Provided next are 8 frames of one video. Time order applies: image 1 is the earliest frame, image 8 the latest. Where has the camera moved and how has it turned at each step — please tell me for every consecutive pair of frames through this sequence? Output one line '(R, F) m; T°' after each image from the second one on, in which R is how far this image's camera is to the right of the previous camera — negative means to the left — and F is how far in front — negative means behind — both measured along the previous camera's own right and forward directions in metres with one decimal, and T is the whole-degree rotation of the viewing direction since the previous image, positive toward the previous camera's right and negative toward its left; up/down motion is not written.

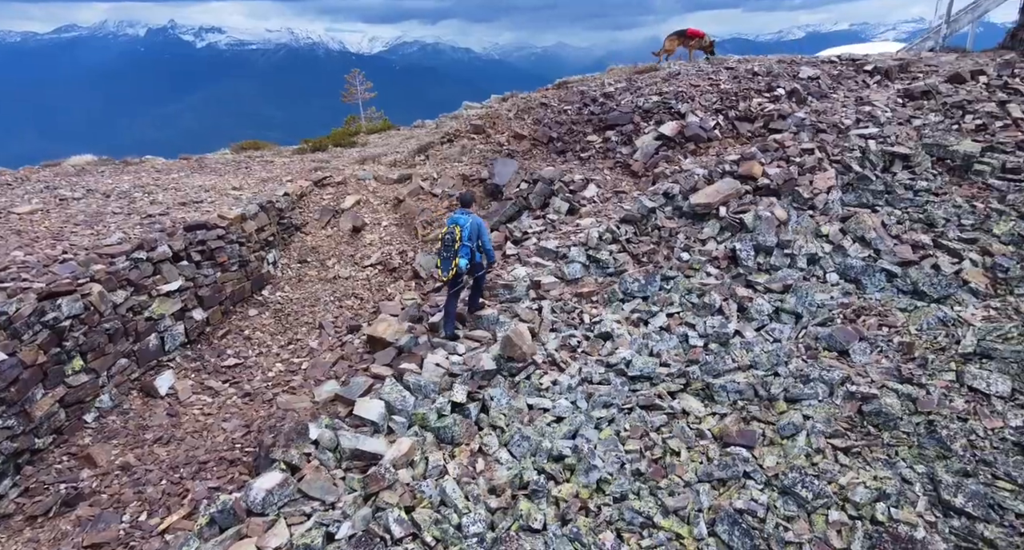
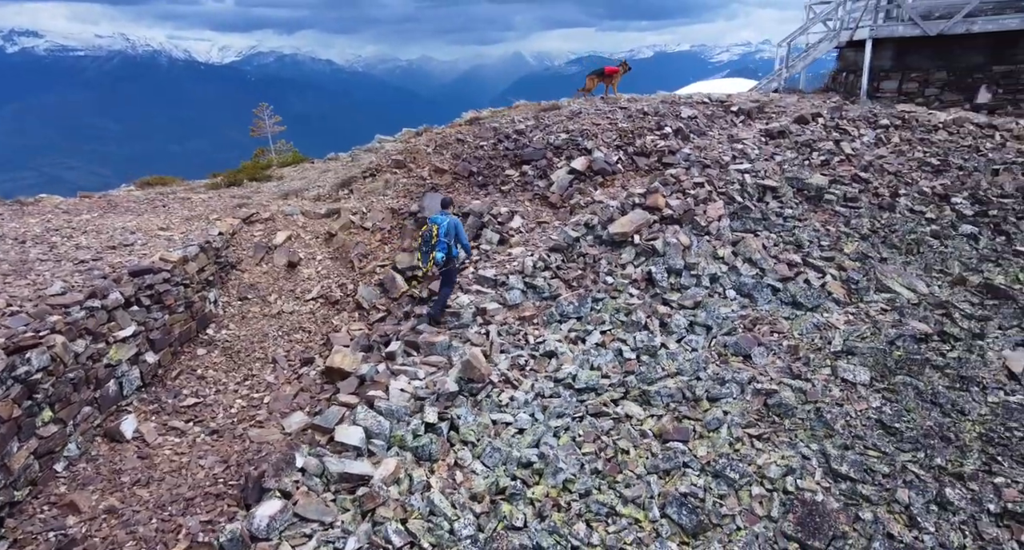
(-0.9, -0.7) m; +11°
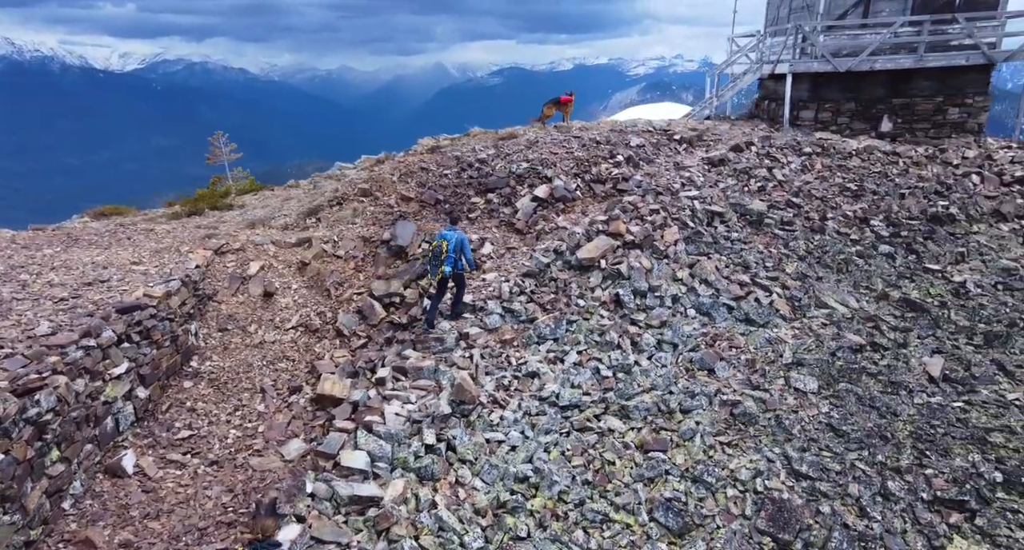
(-0.7, -0.5) m; +6°
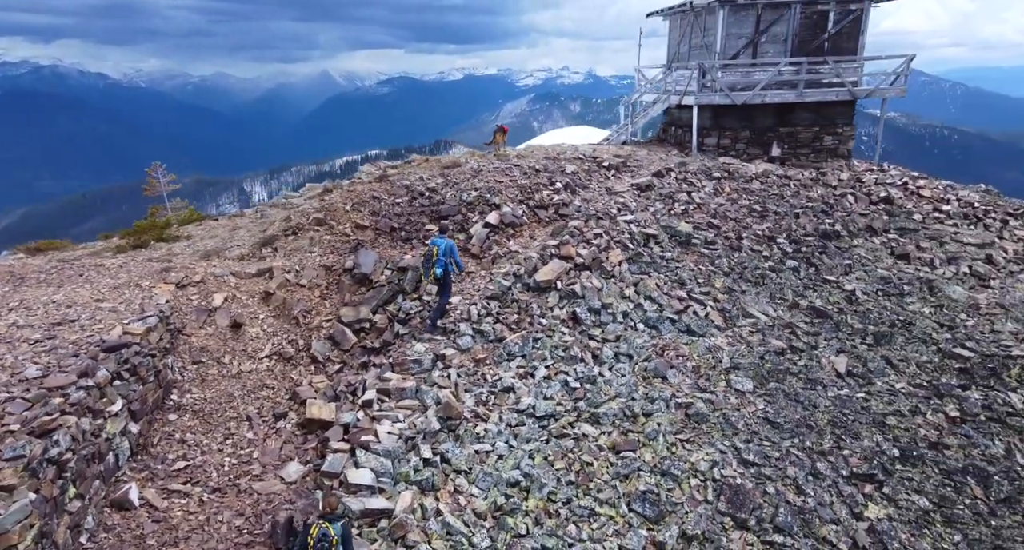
(-0.9, -0.7) m; +8°
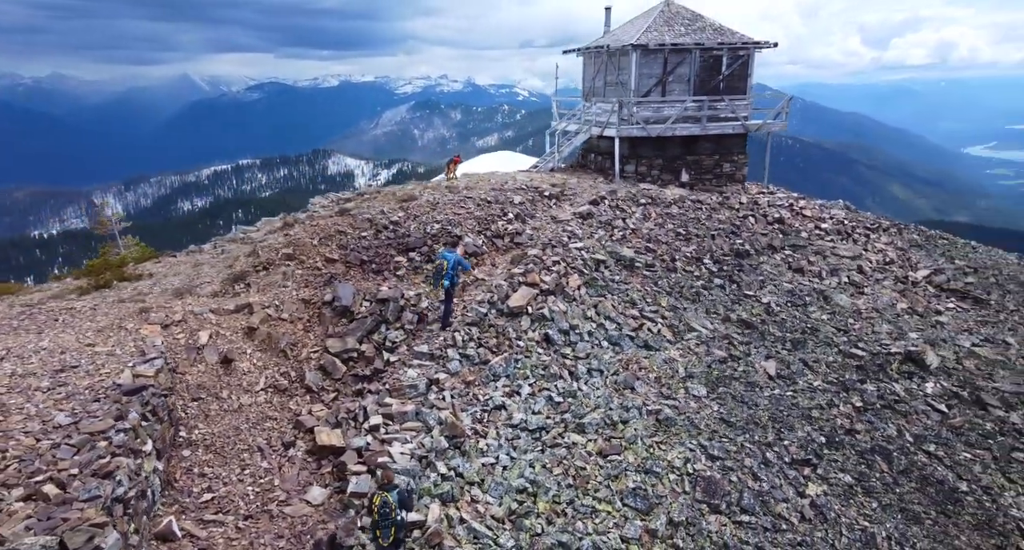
(-1.3, -1.0) m; +8°
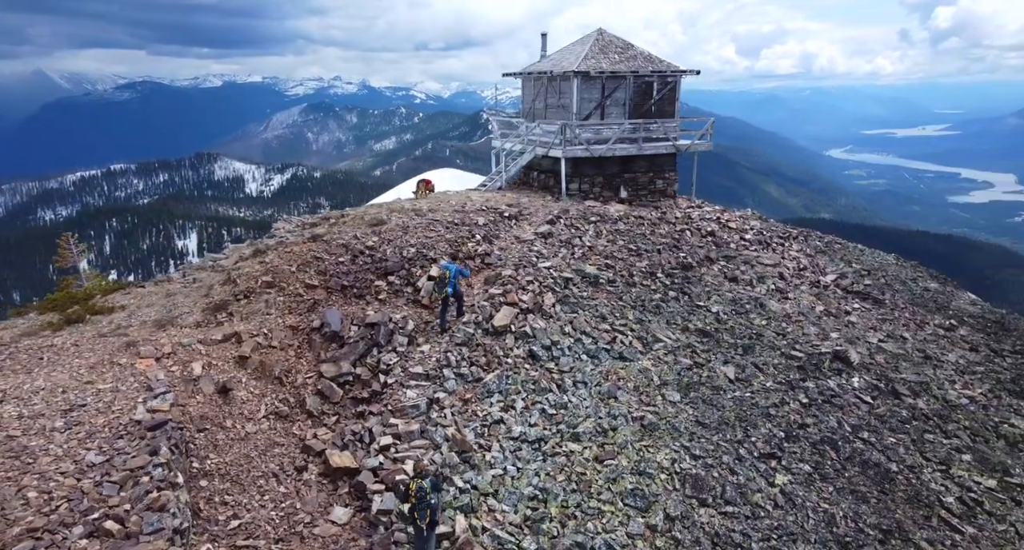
(-1.2, -0.7) m; +7°
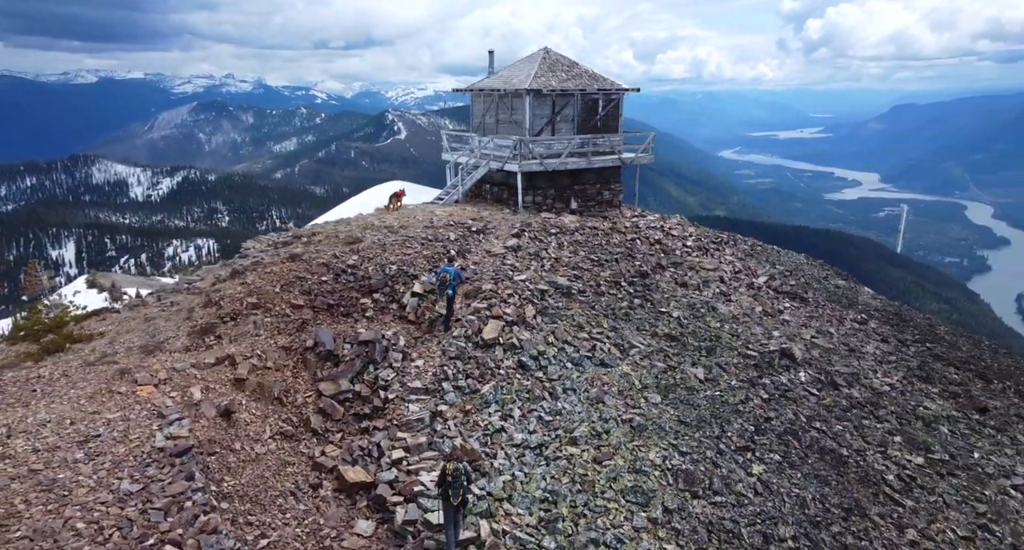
(-1.1, -0.6) m; +6°
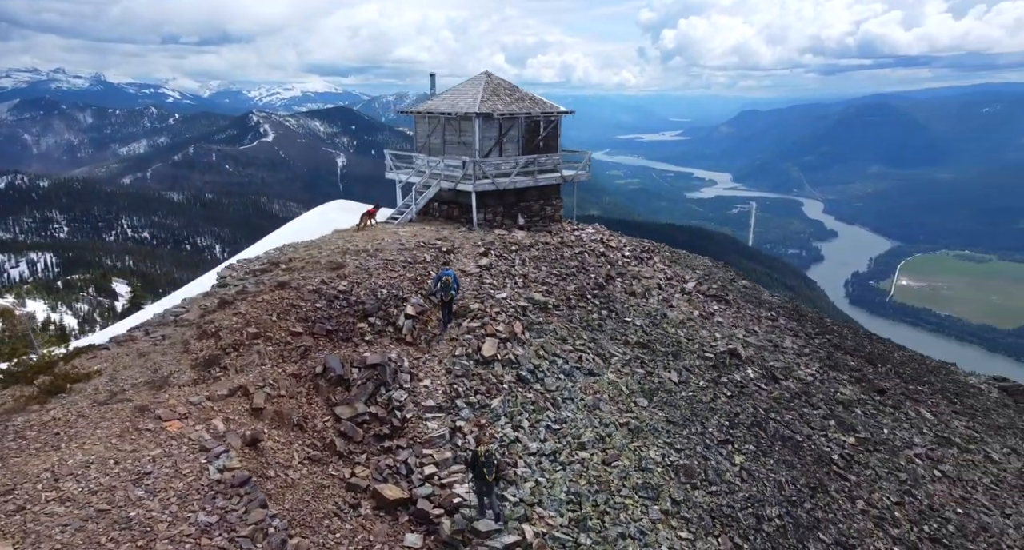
(-1.7, -0.8) m; +7°
